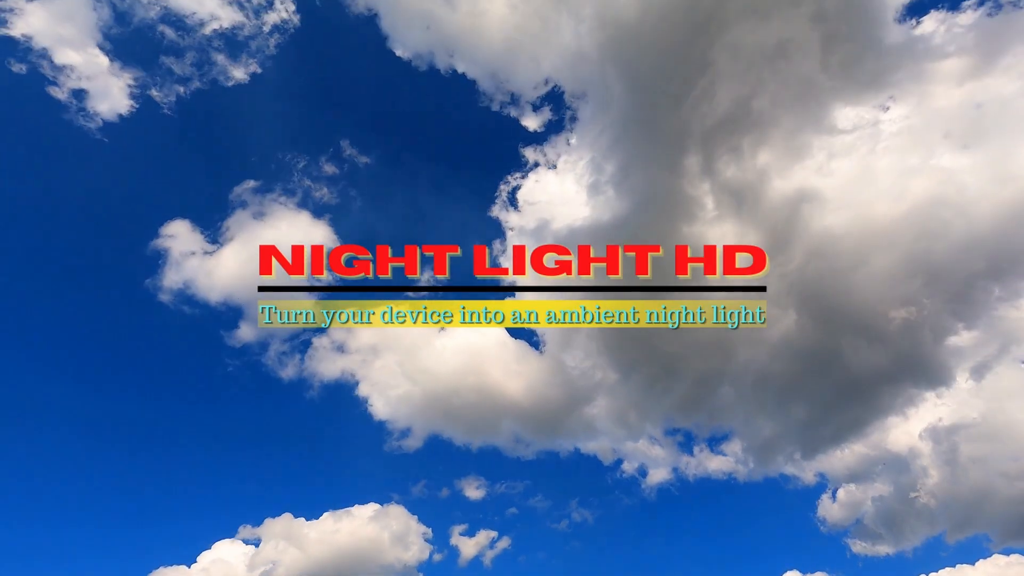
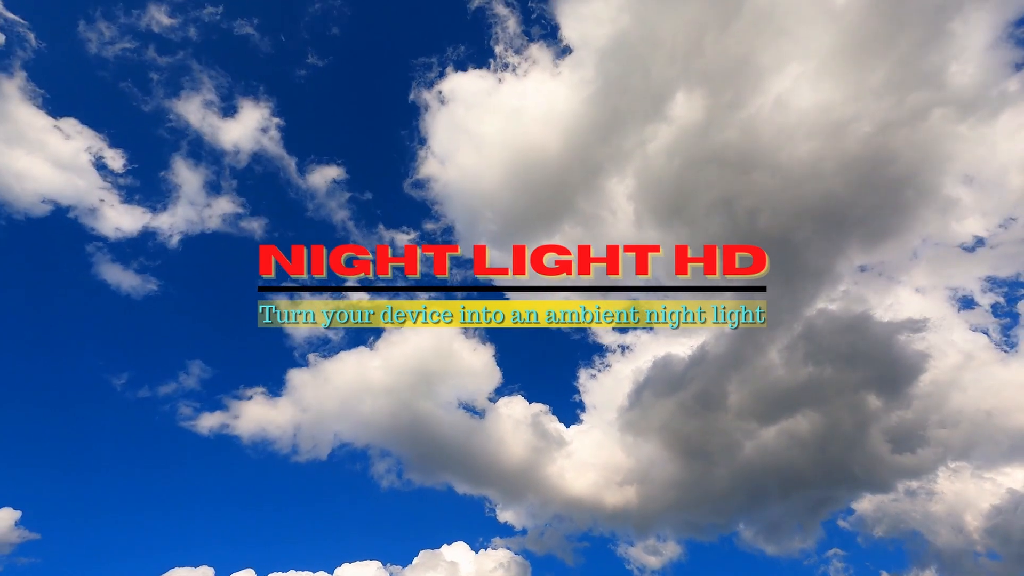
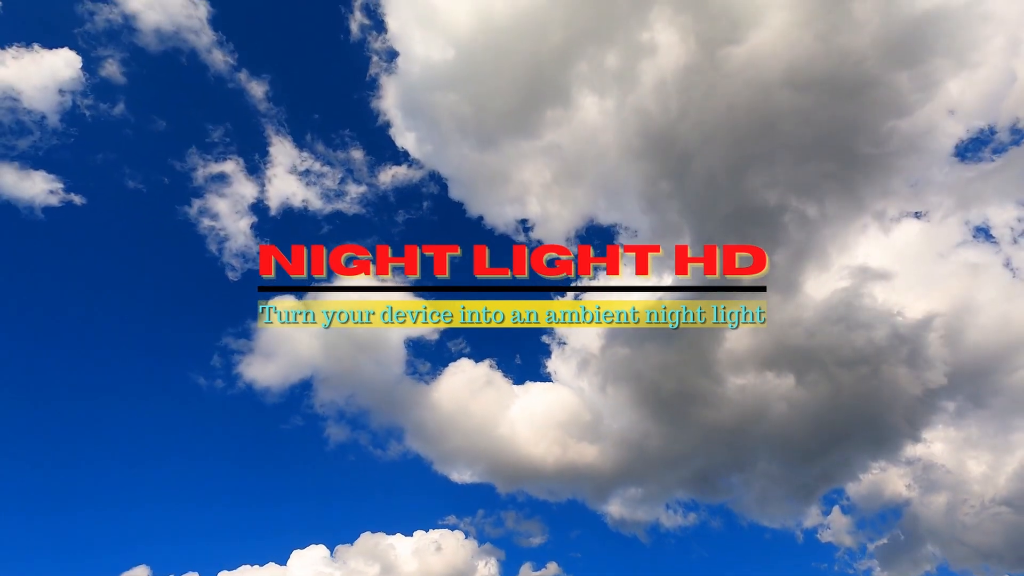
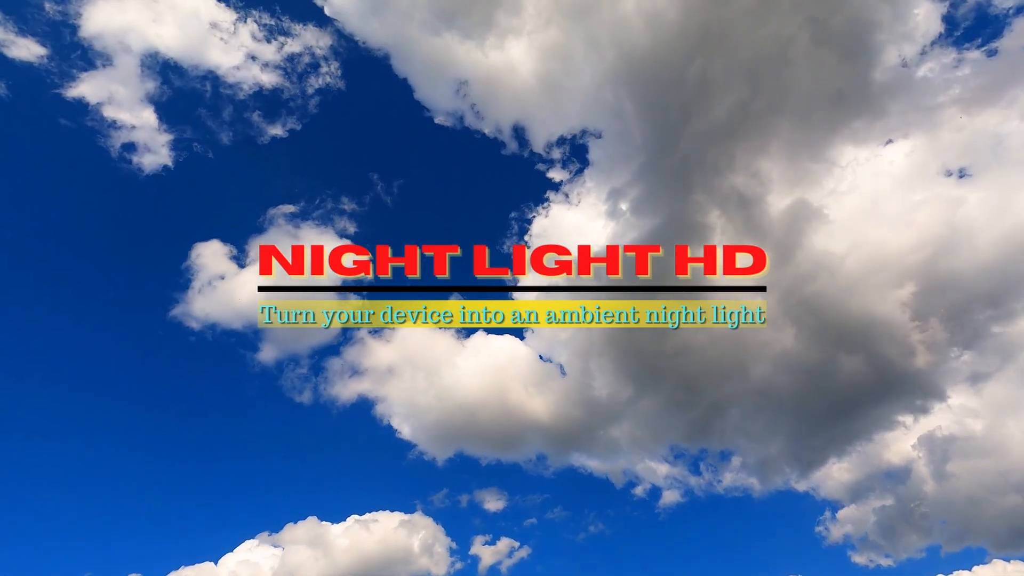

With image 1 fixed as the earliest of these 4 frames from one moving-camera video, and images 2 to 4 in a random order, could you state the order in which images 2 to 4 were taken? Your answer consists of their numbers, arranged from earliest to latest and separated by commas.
4, 3, 2
